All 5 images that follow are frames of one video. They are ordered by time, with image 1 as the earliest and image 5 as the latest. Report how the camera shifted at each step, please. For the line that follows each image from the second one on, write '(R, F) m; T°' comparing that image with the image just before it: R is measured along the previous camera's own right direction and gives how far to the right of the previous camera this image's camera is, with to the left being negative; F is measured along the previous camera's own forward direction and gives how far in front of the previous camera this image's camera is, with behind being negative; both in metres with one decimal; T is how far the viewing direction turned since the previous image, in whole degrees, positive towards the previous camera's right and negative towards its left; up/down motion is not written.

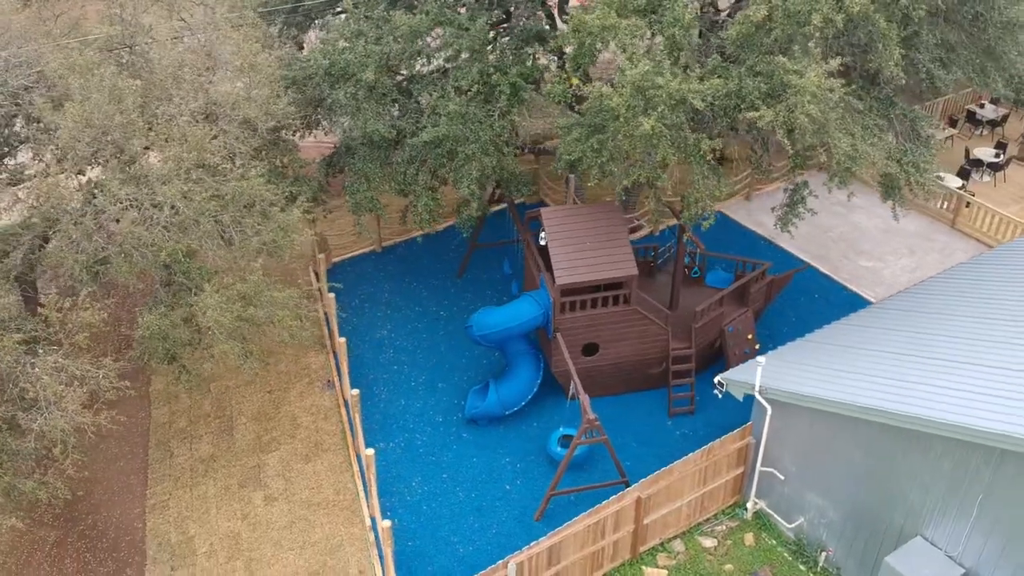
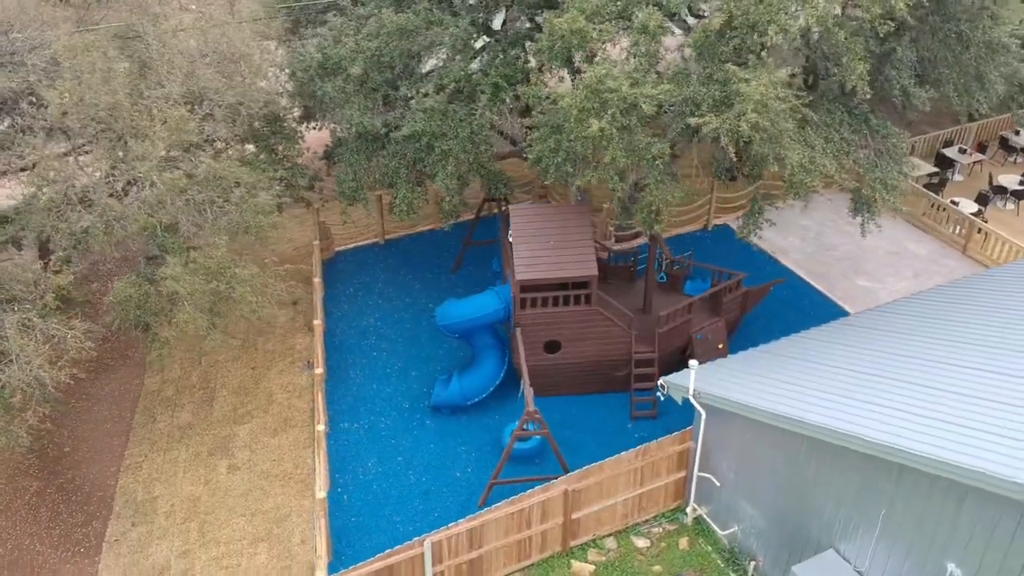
(+1.7, -0.3) m; -5°
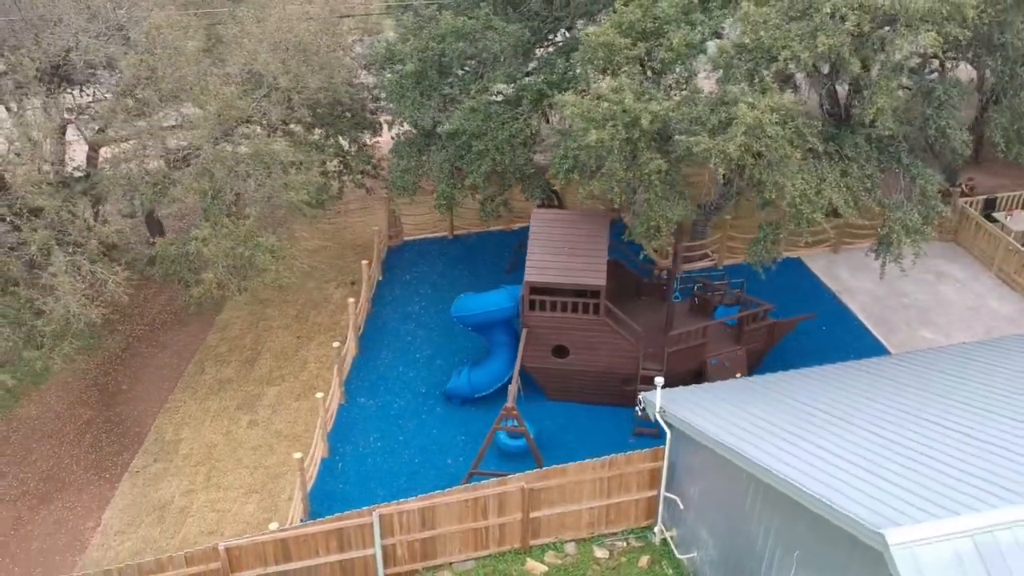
(+2.4, -0.1) m; -11°
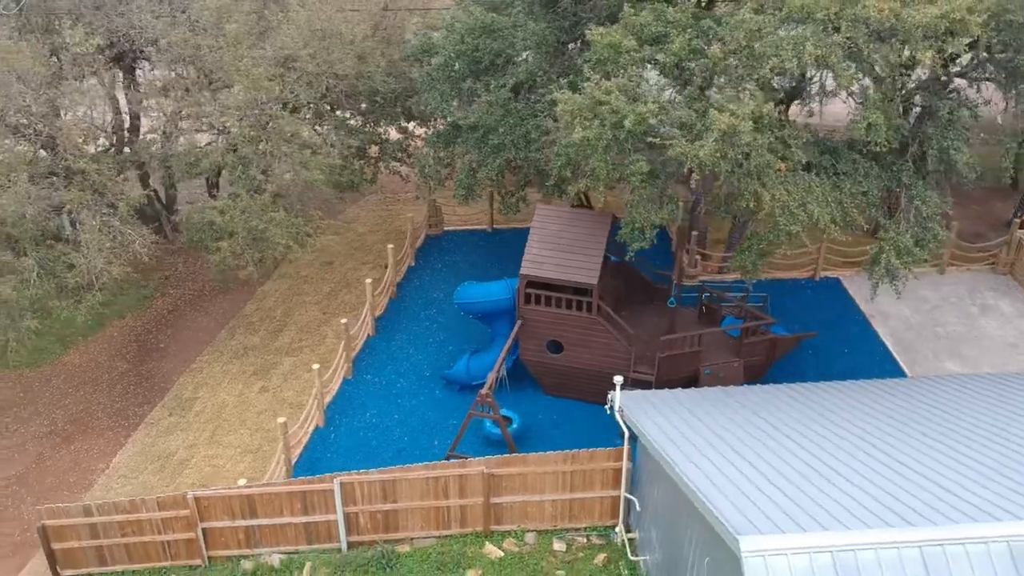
(+1.8, -0.1) m; -8°
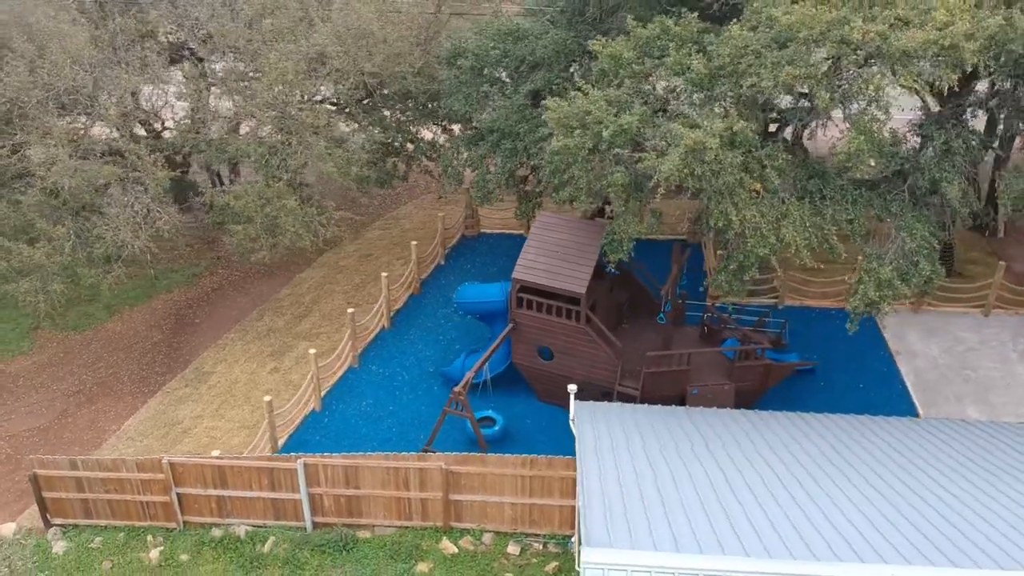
(+1.9, 0.0) m; -8°
